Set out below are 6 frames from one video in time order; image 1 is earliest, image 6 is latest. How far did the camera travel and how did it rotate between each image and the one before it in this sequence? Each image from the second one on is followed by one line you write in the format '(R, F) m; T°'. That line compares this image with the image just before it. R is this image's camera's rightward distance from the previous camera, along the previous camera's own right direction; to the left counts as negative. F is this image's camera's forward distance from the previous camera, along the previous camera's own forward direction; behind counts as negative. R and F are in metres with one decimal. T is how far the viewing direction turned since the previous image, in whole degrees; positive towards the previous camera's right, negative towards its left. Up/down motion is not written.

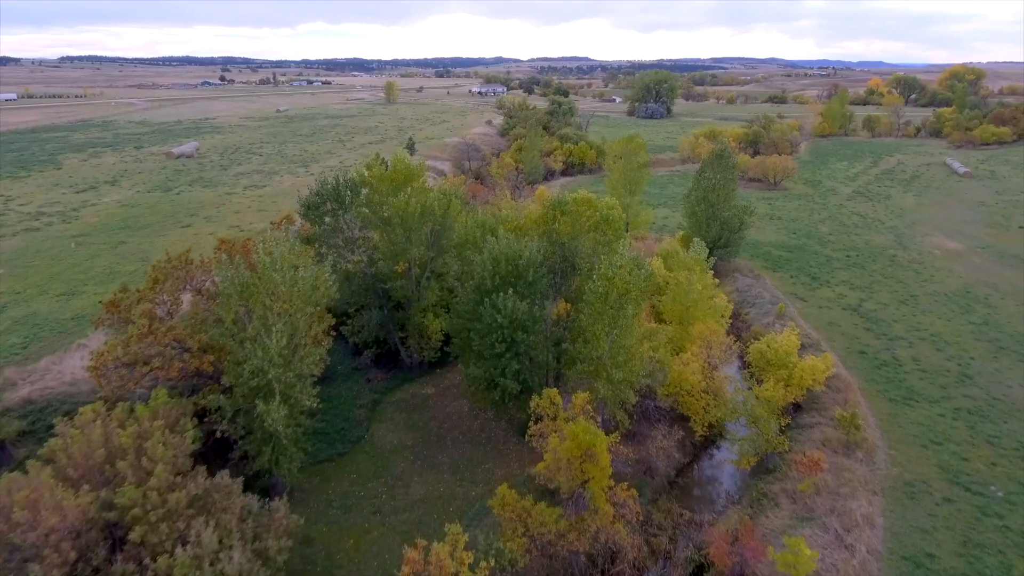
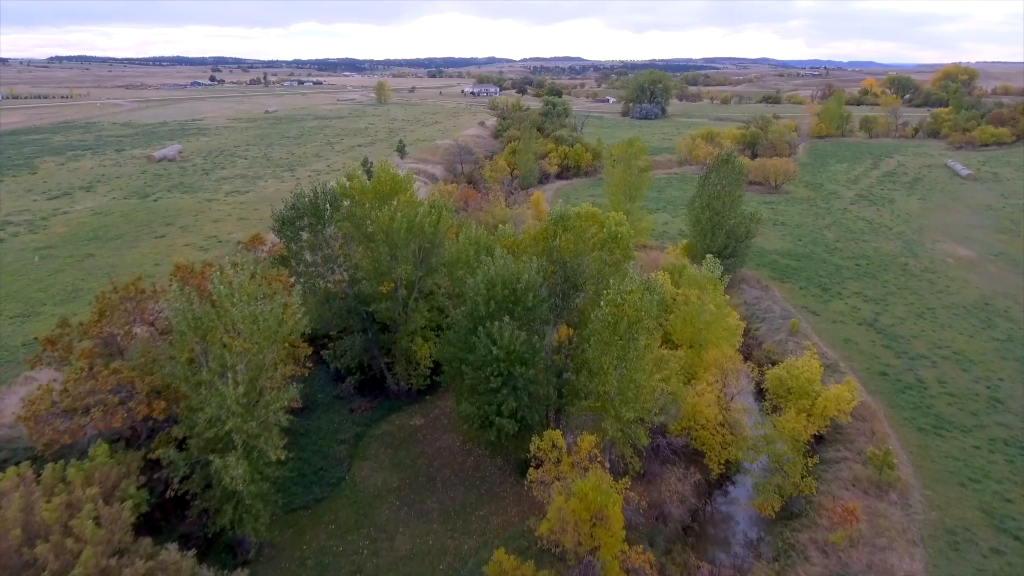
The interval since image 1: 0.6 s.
(-0.1, +2.6) m; +1°
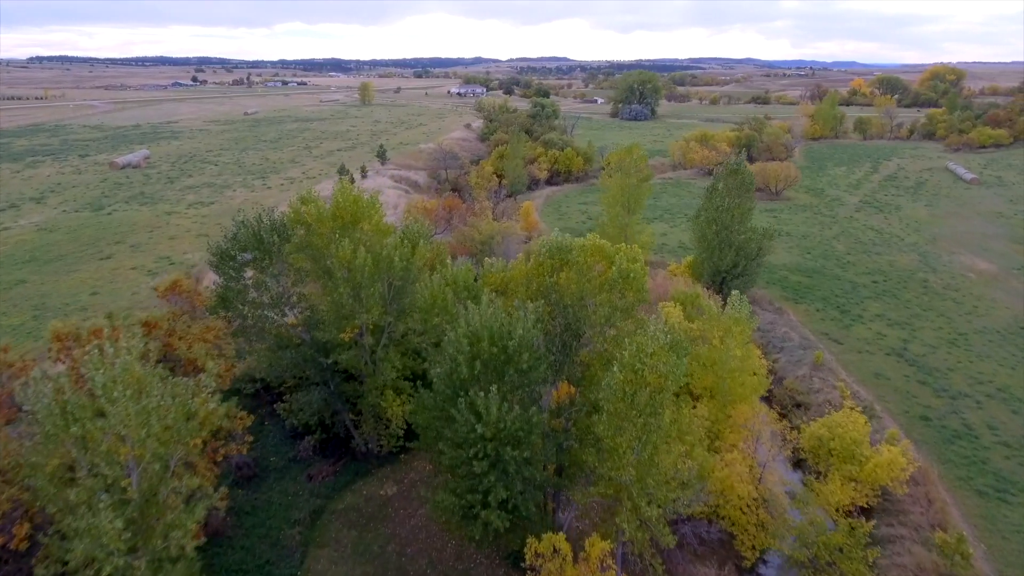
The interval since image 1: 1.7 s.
(0.0, +4.6) m; +1°
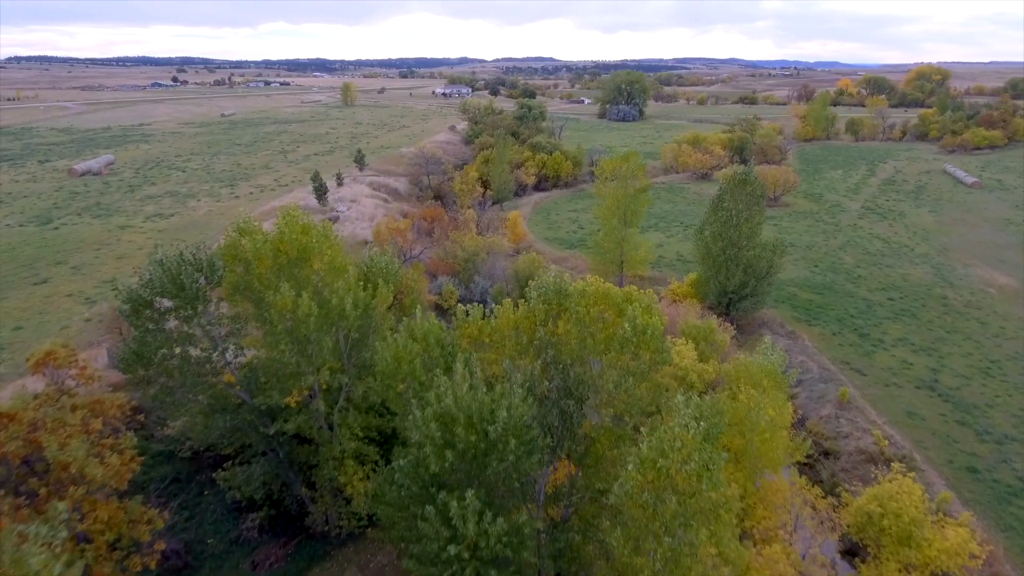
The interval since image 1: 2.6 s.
(+0.1, +4.1) m; +1°
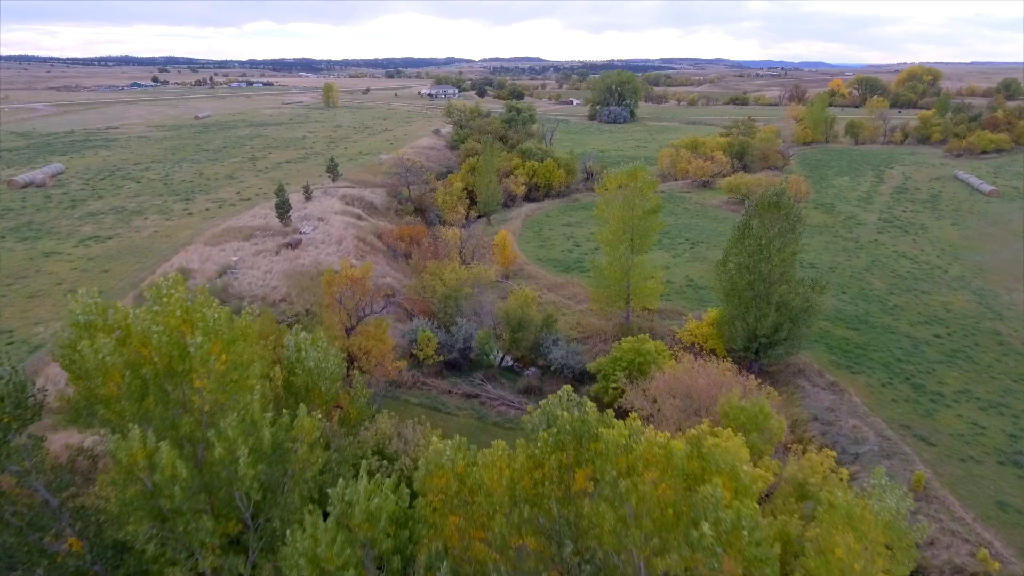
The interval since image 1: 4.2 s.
(0.0, +6.4) m; +1°
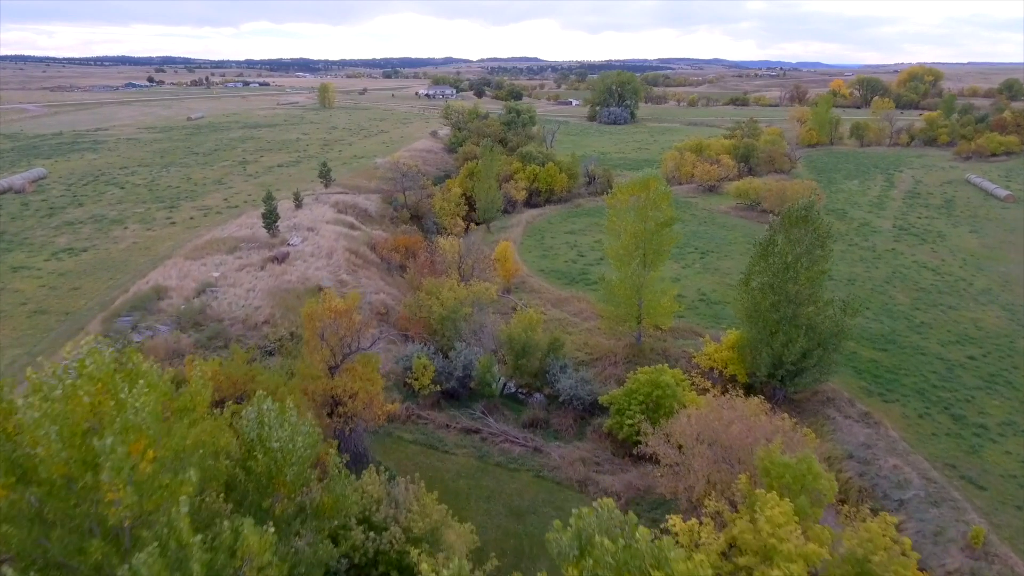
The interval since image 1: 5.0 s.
(-0.3, +2.8) m; 0°
